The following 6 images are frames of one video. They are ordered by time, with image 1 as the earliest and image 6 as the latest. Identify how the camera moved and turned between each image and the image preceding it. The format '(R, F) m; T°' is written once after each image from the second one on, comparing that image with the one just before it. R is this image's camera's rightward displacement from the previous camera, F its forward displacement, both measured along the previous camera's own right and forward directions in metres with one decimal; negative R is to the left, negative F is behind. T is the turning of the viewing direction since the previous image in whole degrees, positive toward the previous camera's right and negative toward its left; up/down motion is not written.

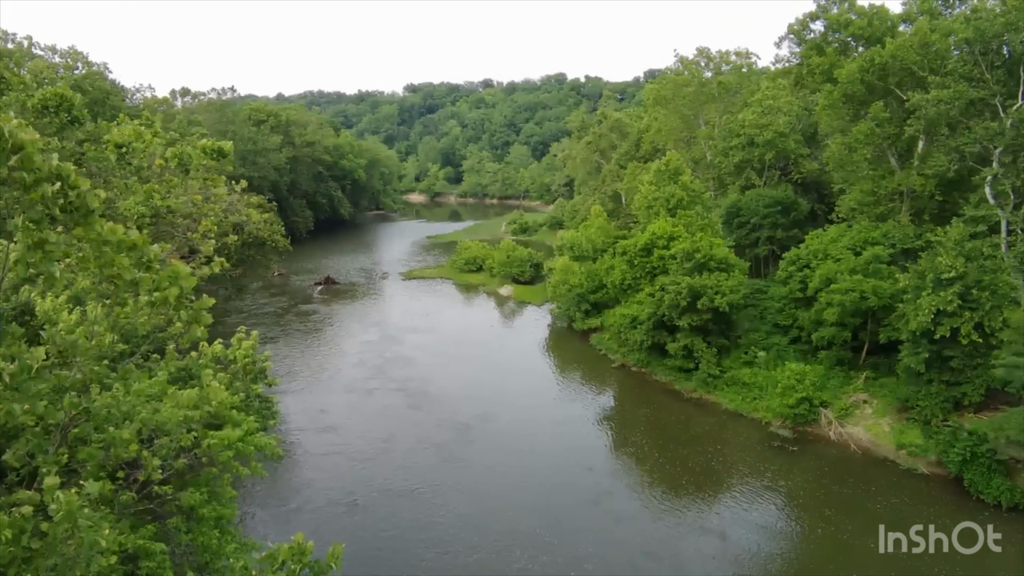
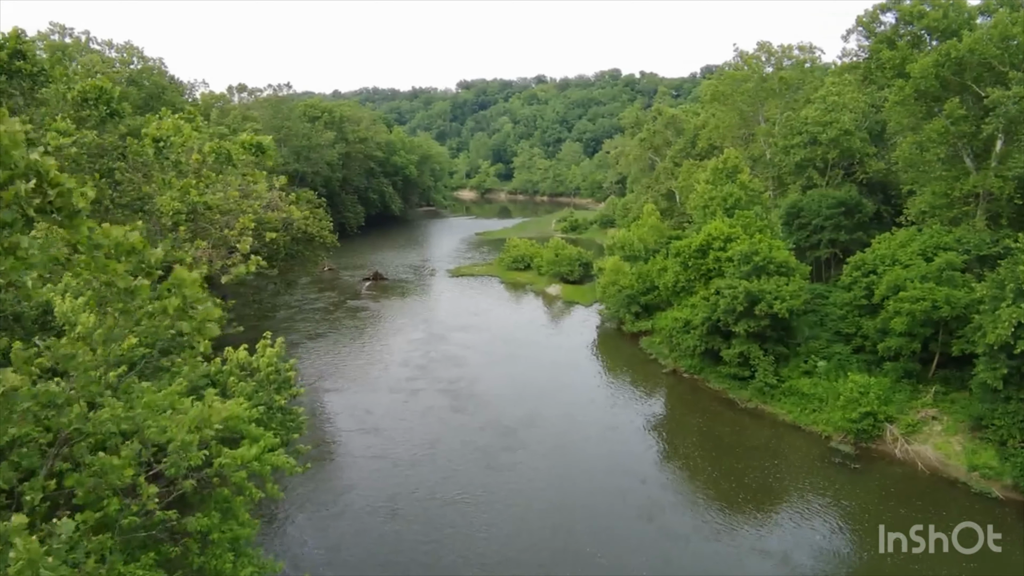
(+0.1, +0.7) m; -4°
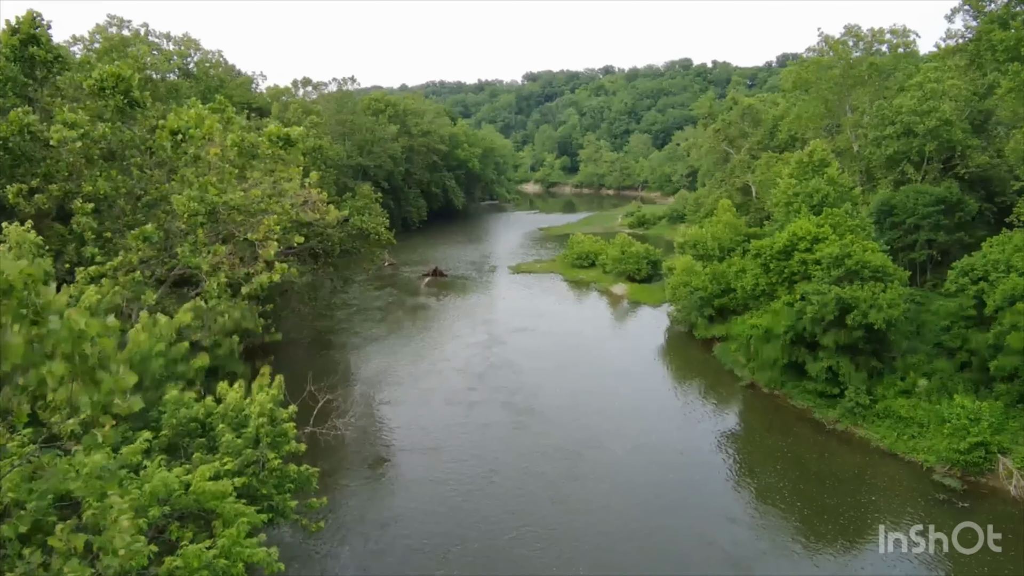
(0.0, +1.8) m; -5°
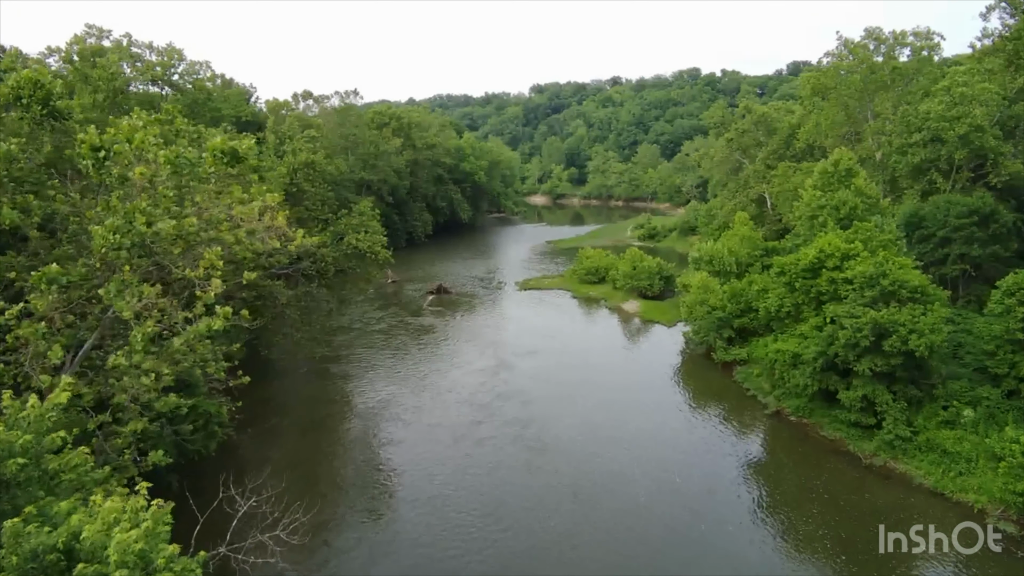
(+0.2, +2.0) m; -1°
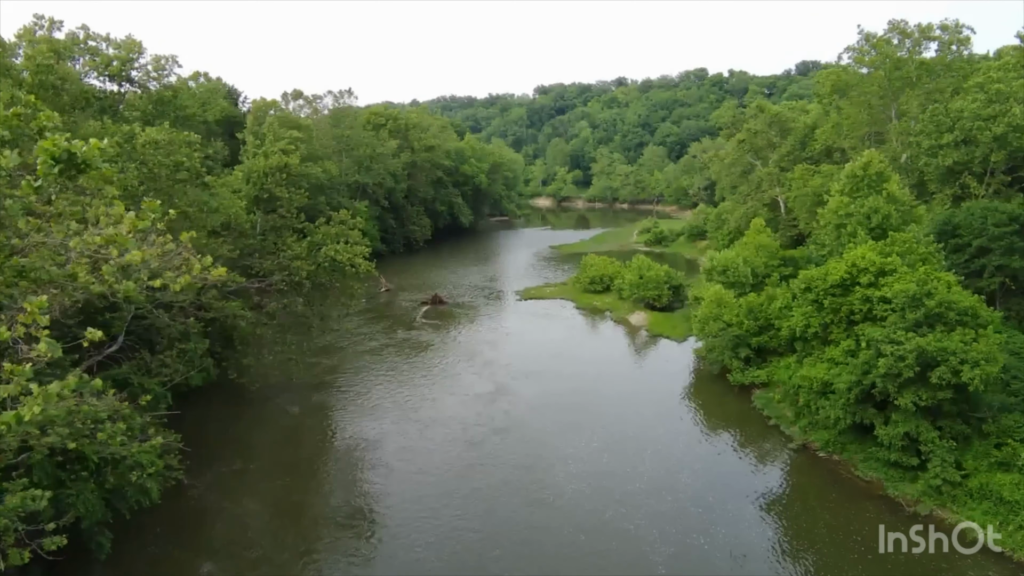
(+0.4, +2.7) m; 0°
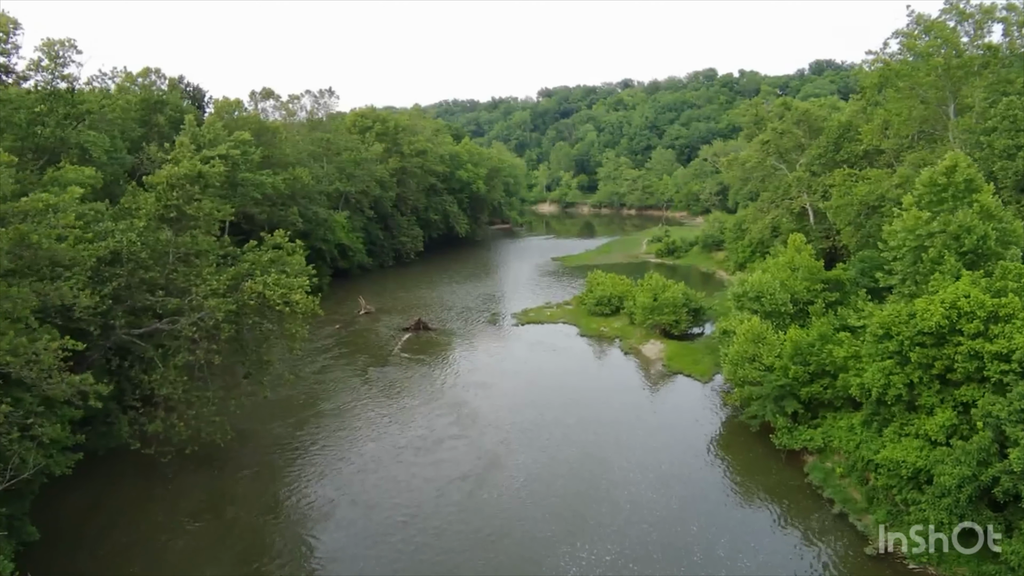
(+0.7, +5.8) m; -1°
